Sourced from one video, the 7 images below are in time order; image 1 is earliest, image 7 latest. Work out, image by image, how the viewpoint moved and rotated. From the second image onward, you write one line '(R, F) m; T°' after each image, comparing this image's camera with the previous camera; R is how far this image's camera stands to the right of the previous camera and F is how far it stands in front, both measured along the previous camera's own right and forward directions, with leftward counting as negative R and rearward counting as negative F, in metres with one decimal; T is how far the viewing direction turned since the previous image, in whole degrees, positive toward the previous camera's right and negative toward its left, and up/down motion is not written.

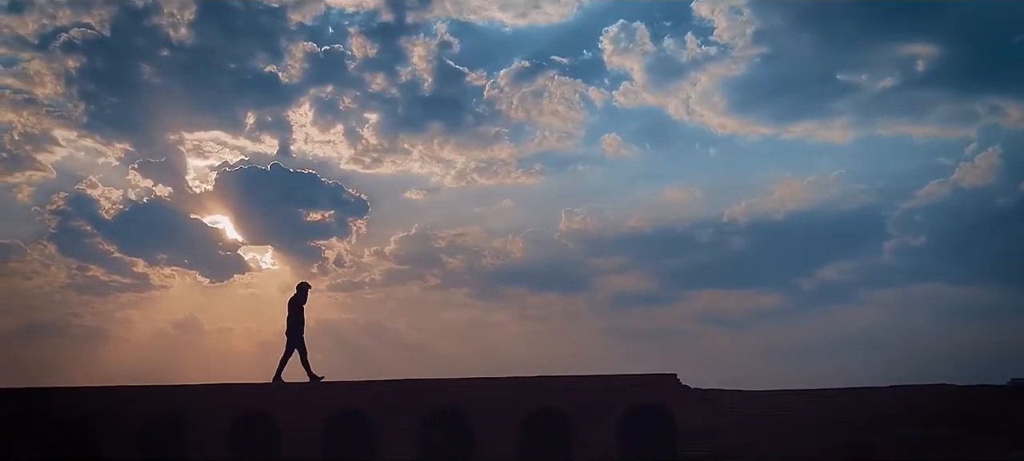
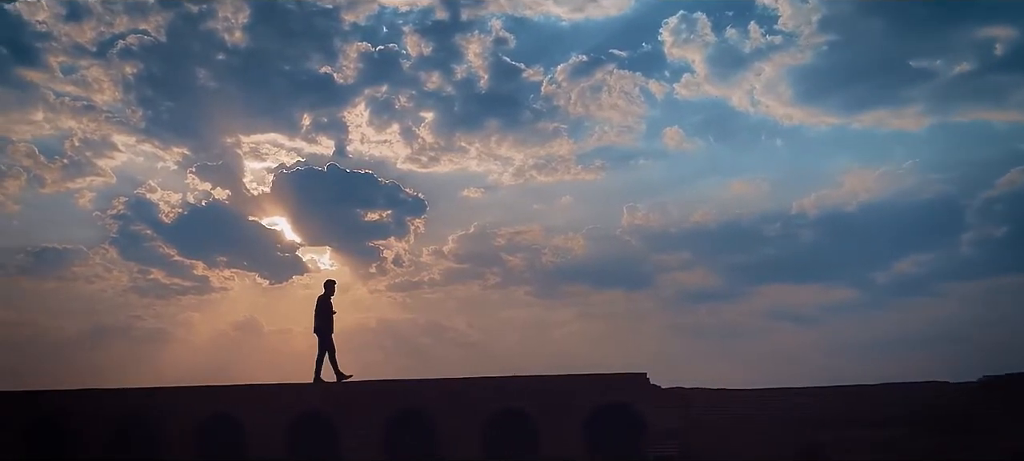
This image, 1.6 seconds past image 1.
(+7.6, +8.2) m; -4°
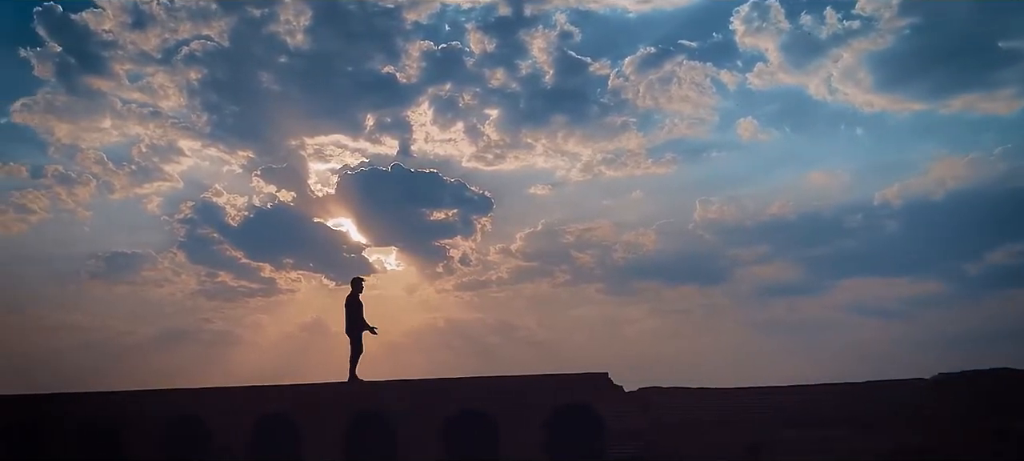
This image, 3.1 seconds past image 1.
(+9.3, +9.2) m; -5°
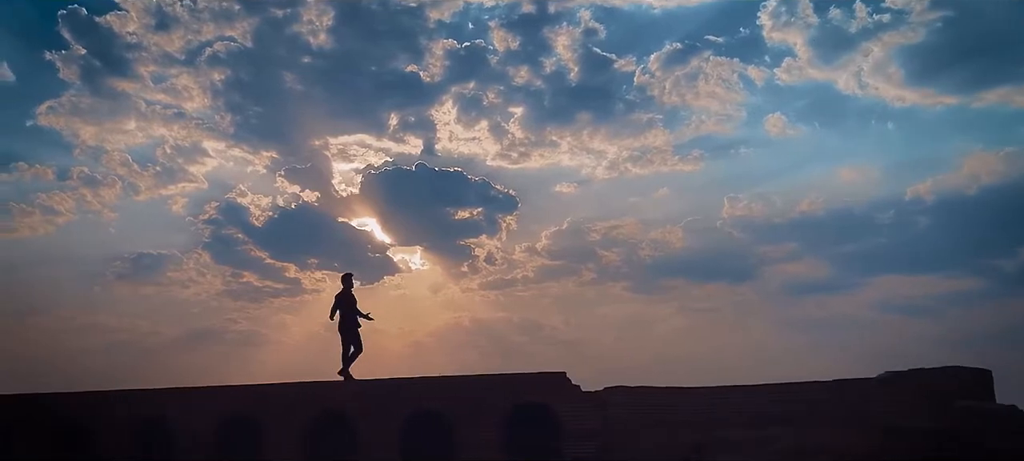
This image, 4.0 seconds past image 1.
(+3.3, +3.6) m; -2°
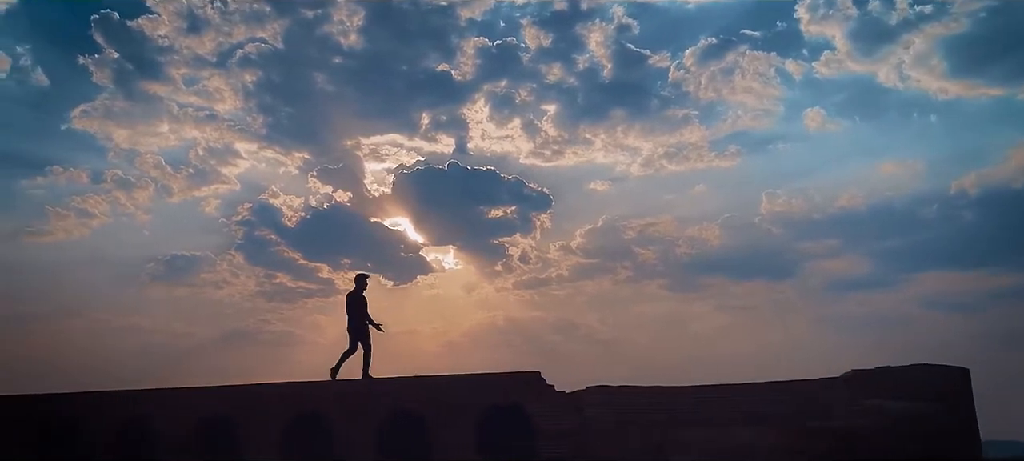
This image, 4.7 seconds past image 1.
(+4.8, +4.5) m; -2°
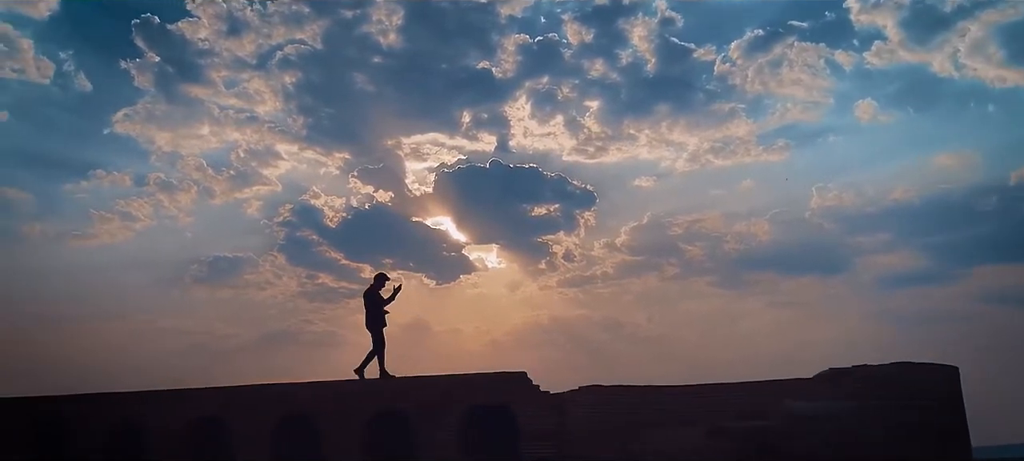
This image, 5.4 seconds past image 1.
(+6.4, +6.0) m; -3°
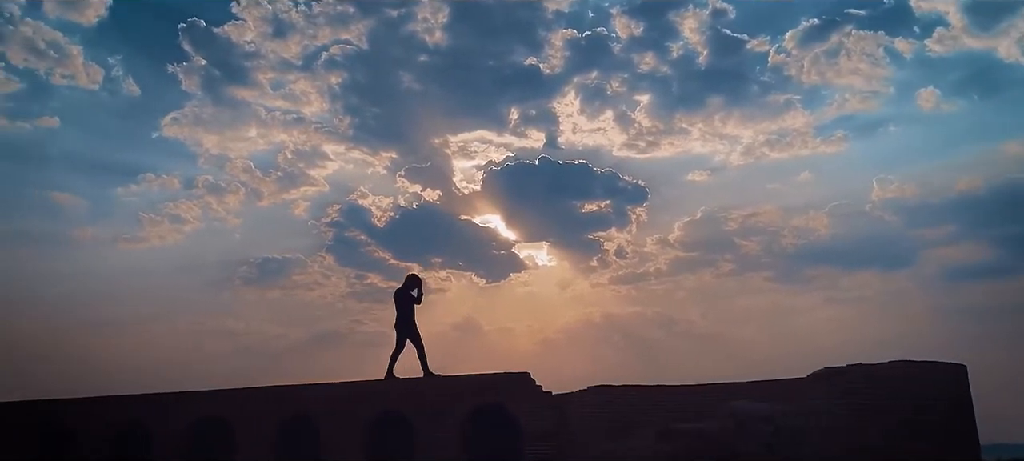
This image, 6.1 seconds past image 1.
(+7.1, +6.7) m; -3°
